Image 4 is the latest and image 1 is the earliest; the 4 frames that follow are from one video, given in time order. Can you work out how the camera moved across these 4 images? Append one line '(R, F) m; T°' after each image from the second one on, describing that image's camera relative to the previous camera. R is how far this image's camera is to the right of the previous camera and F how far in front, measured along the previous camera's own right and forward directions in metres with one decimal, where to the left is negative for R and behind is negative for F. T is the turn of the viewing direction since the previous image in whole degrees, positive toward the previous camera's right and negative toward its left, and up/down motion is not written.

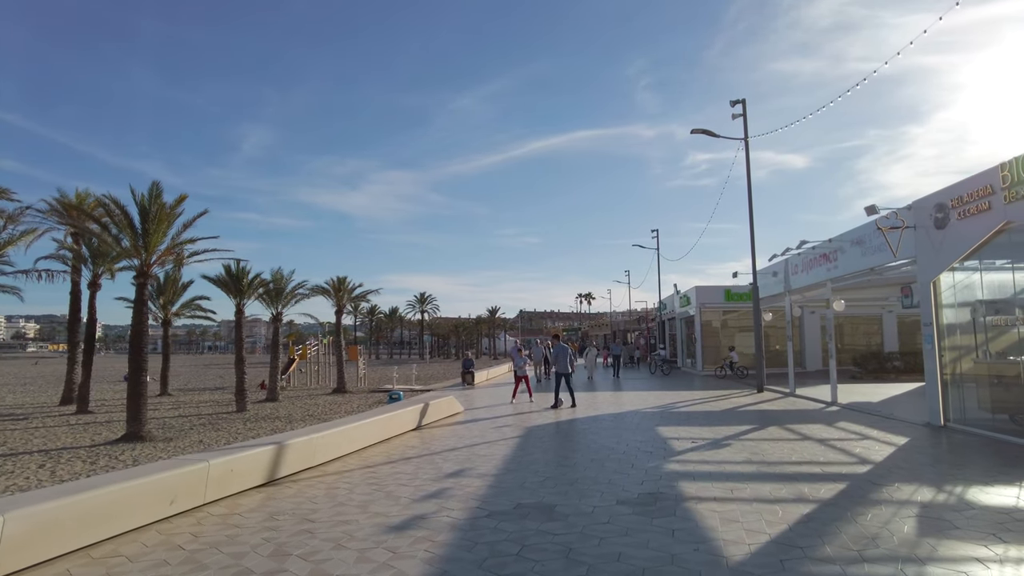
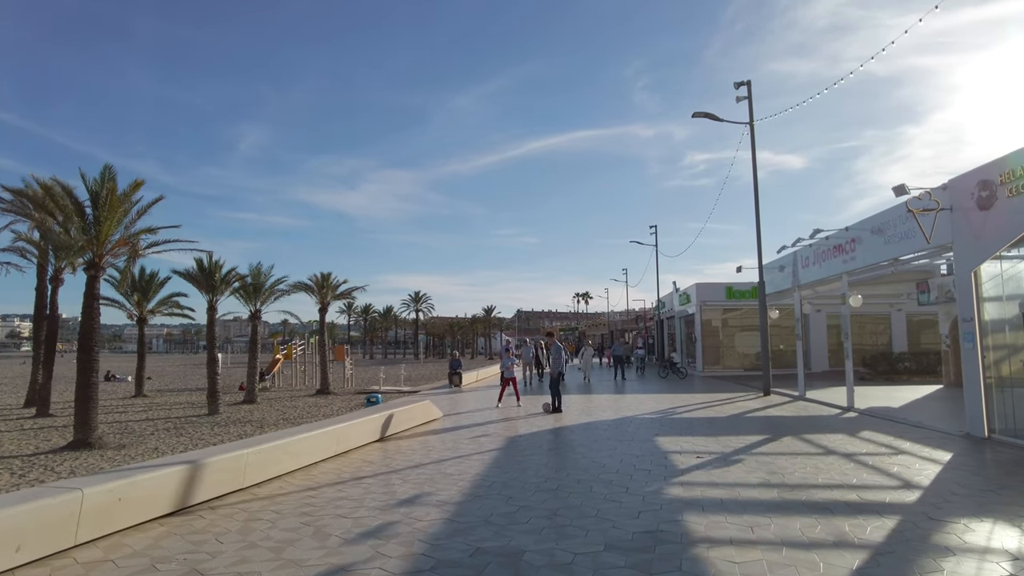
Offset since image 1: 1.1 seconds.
(+0.3, +1.4) m; 0°
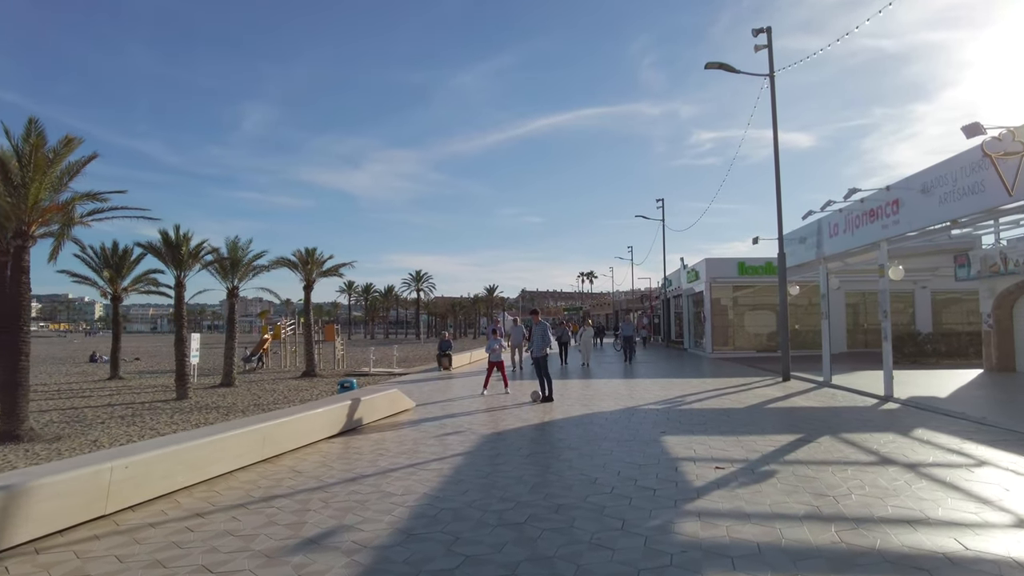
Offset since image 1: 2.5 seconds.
(+0.4, +1.9) m; 0°
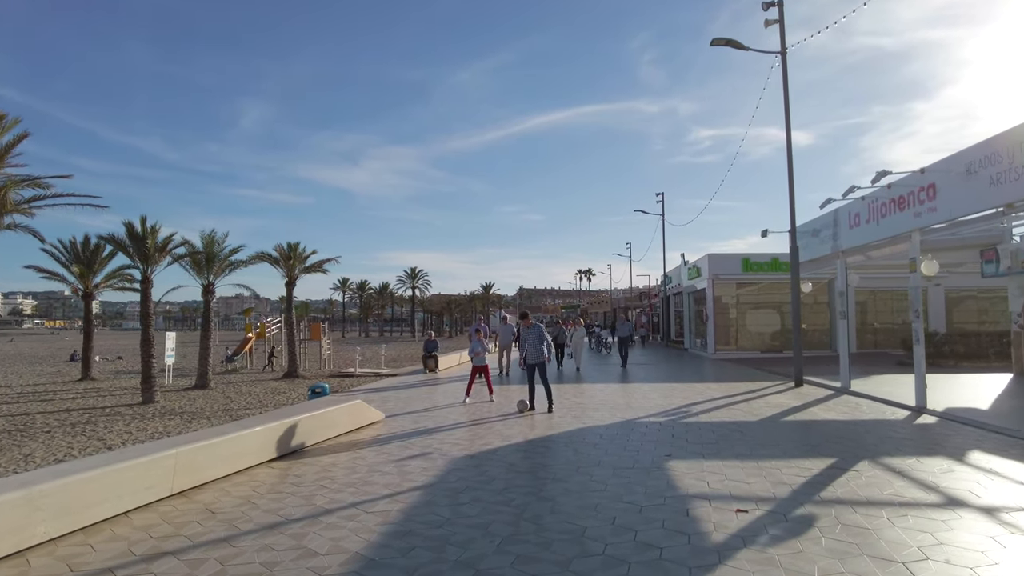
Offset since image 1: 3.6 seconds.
(+0.3, +1.4) m; 0°
